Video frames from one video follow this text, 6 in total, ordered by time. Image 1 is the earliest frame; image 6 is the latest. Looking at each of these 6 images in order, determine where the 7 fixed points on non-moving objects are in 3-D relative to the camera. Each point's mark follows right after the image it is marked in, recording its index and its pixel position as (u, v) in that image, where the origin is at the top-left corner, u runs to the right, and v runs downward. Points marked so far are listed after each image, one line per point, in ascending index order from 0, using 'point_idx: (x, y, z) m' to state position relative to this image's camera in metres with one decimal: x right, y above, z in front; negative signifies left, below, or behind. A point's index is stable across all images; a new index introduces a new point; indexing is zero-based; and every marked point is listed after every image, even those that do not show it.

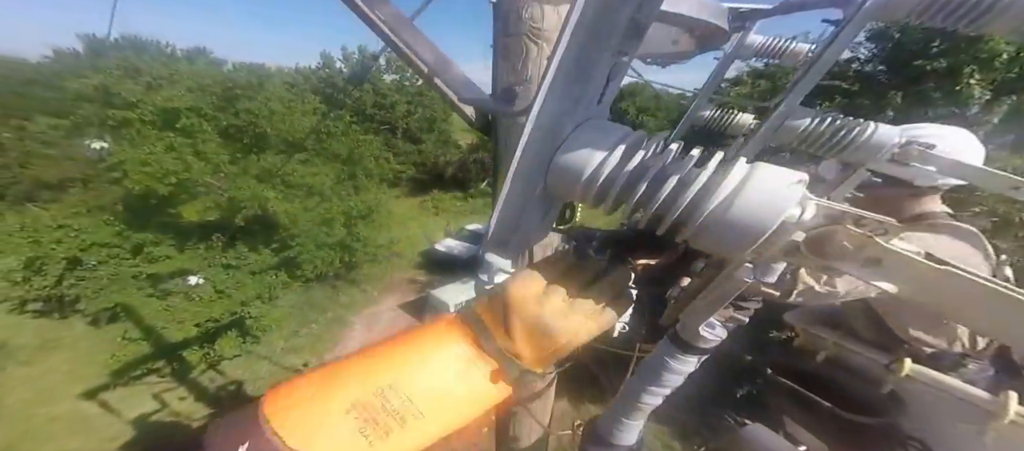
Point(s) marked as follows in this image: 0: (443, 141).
0: (-4.0, +5.4, +19.9) m
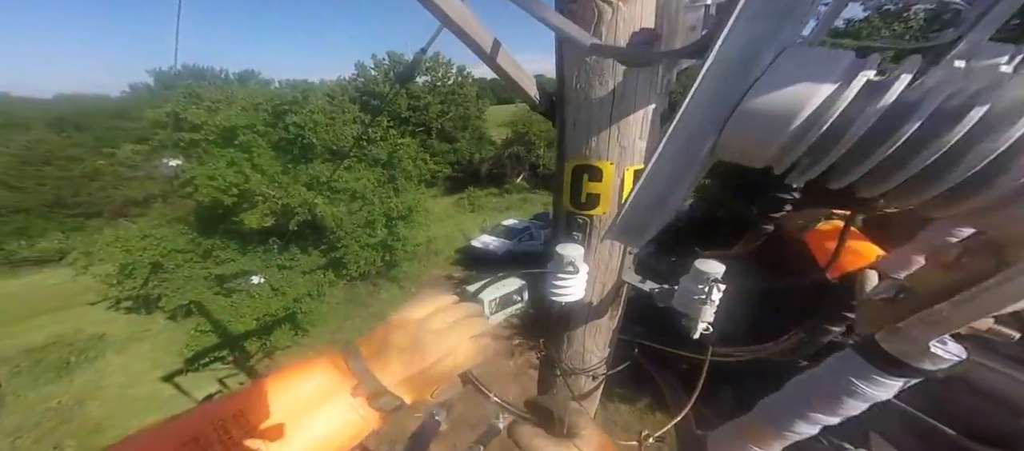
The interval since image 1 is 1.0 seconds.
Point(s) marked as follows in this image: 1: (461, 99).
0: (-1.8, +5.6, +20.0) m
1: (-2.7, +8.5, +20.9) m
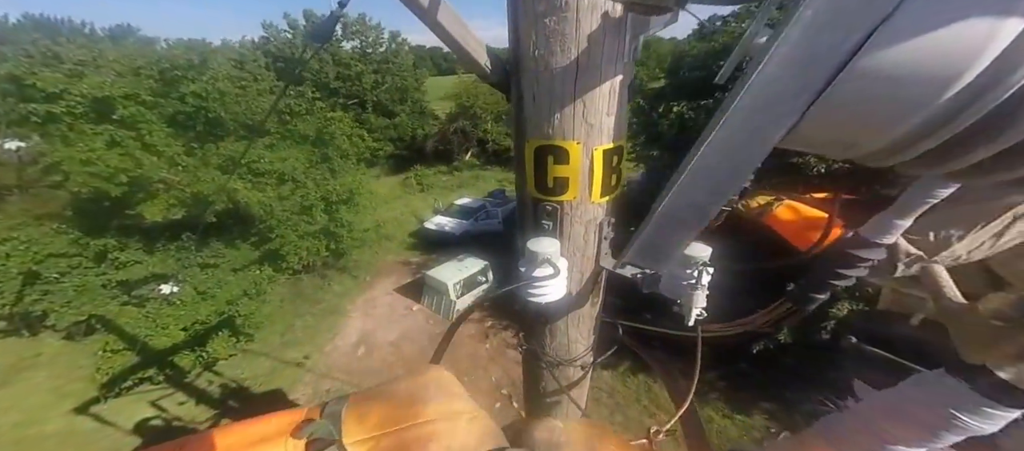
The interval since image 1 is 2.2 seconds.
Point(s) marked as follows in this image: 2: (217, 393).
0: (-5.6, +6.9, +18.9) m
1: (-6.9, +9.7, +19.3) m
2: (-6.7, -3.8, +7.1) m
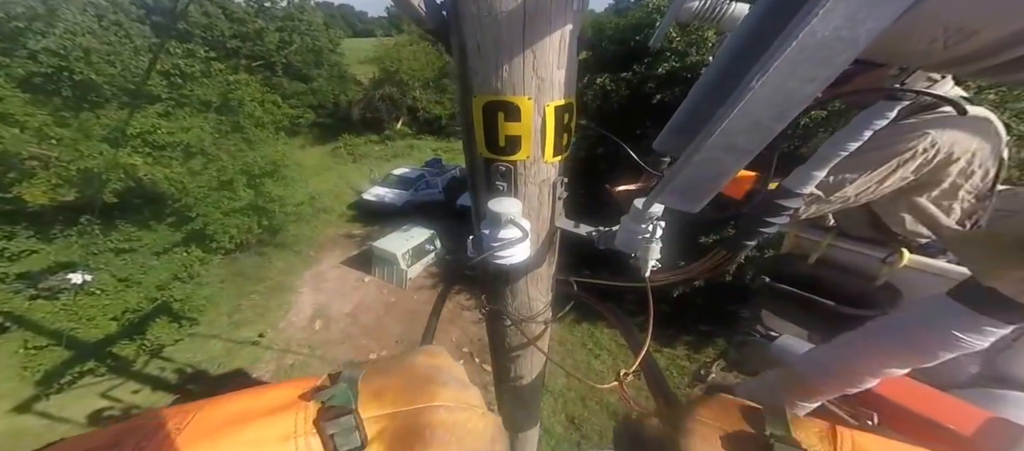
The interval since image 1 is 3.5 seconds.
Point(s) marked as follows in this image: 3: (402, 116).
0: (-9.9, +8.2, +17.4) m
1: (-11.5, +11.0, +17.3) m
2: (-7.3, -3.3, +6.7) m
3: (-6.5, +6.3, +18.0) m
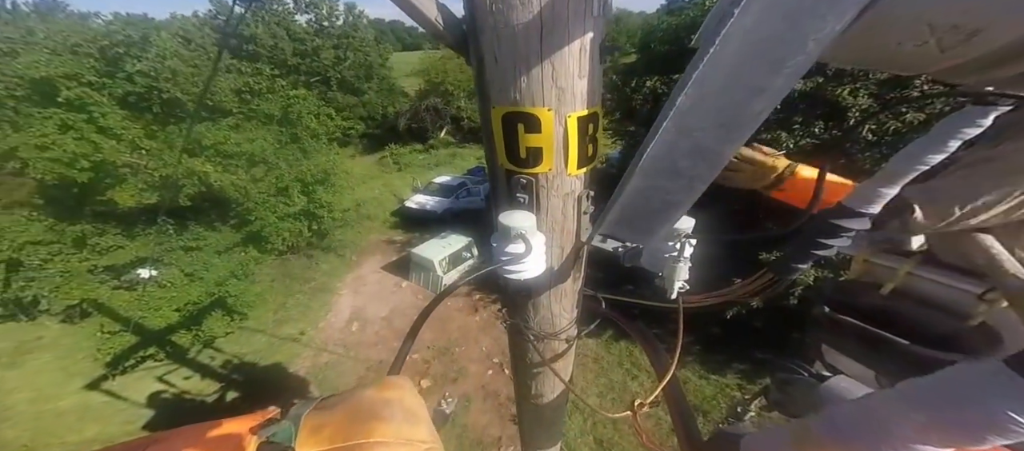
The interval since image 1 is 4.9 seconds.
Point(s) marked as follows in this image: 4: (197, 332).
0: (-7.5, +8.0, +18.5) m
1: (-9.0, +10.8, +18.7) m
2: (-6.8, -3.3, +7.3) m
3: (-4.1, +5.9, +18.6) m
4: (-7.5, -2.5, +7.4) m
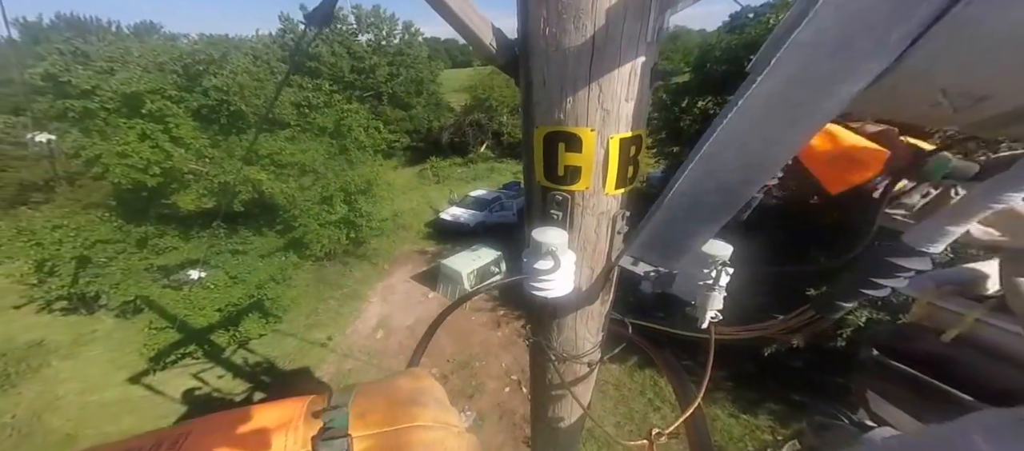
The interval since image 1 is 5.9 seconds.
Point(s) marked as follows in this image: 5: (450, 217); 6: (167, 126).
0: (-5.1, +7.5, +19.1) m
1: (-6.4, +10.4, +19.5) m
2: (-6.4, -3.5, +7.6) m
3: (-1.8, +5.2, +18.7) m
4: (-6.9, -2.6, +7.8) m
5: (-2.7, +0.4, +12.9) m
6: (-9.2, +2.7, +8.4) m
